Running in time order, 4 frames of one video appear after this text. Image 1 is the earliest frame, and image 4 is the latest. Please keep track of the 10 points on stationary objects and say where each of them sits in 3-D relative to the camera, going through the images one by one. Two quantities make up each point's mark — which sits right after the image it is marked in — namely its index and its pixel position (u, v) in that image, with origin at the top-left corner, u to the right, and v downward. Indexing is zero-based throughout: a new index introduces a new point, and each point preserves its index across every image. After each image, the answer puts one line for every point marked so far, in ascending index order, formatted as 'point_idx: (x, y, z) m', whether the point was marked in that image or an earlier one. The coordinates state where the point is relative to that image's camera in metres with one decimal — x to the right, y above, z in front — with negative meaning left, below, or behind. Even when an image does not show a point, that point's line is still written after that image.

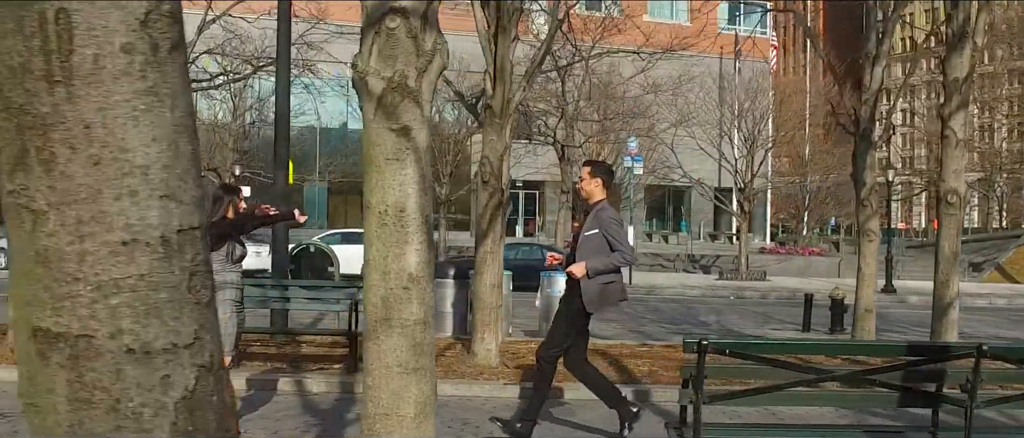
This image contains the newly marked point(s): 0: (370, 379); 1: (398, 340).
0: (-0.5, -0.5, +3.3) m
1: (-0.4, -0.4, +3.2) m
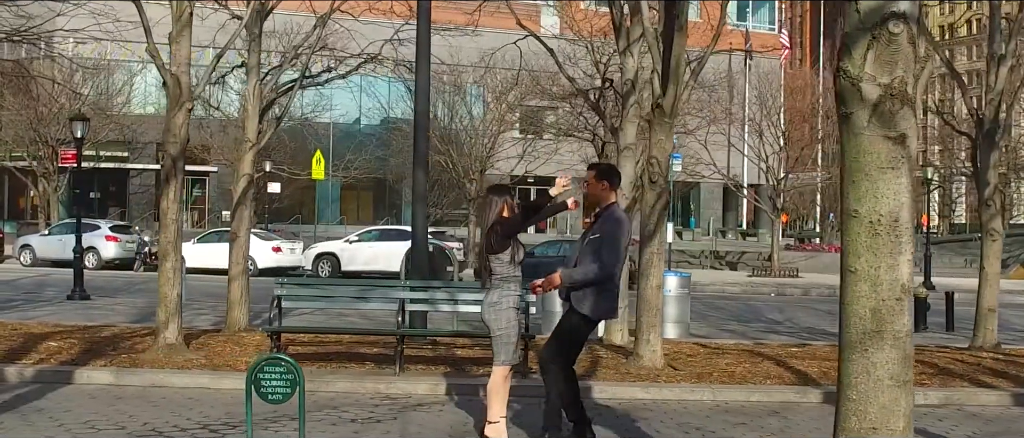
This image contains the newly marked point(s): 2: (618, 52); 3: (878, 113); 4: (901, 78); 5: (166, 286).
0: (+1.1, -0.6, +3.2) m
1: (+1.2, -0.4, +3.1) m
2: (+1.3, +2.0, +11.9) m
3: (+1.1, +0.3, +3.1) m
4: (+1.2, +0.4, +3.1) m
5: (-3.2, -0.6, +9.0) m
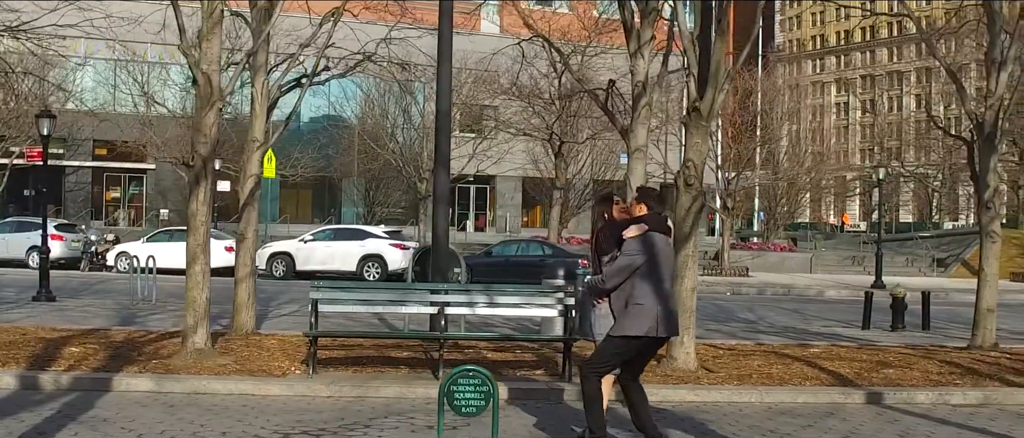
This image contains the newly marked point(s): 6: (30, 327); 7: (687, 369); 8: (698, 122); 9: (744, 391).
0: (+1.8, -0.6, +3.3) m
1: (+1.9, -0.5, +3.2) m
2: (+1.4, +2.0, +12.0) m
3: (+1.9, +0.3, +3.2) m
4: (+2.0, +0.4, +3.2) m
5: (-2.8, -0.6, +8.8) m
6: (-5.3, -1.2, +11.0) m
7: (+1.6, -1.4, +9.0) m
8: (+1.7, +0.9, +9.0) m
9: (+1.9, -1.4, +7.9) m
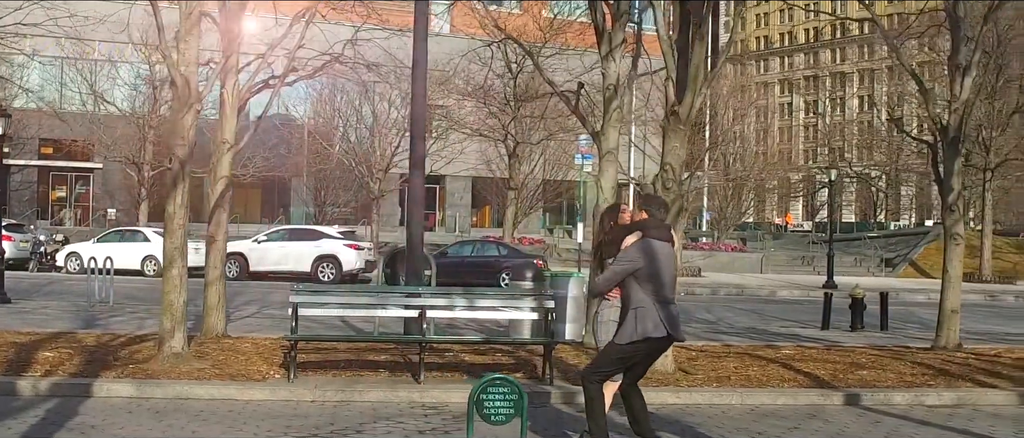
0: (+2.0, -0.6, +3.4) m
1: (+2.1, -0.5, +3.3) m
2: (+1.1, +2.0, +12.1) m
3: (+2.0, +0.3, +3.3) m
4: (+2.1, +0.4, +3.3) m
5: (-3.0, -0.6, +8.7) m
6: (-5.6, -1.2, +10.7) m
7: (+1.4, -1.4, +9.1) m
8: (+1.5, +0.8, +9.1) m
9: (+1.7, -1.4, +8.1) m
